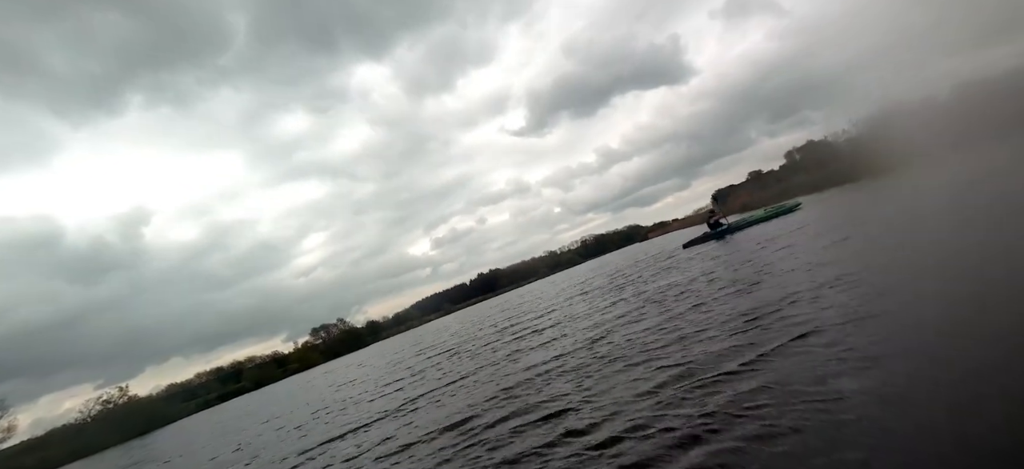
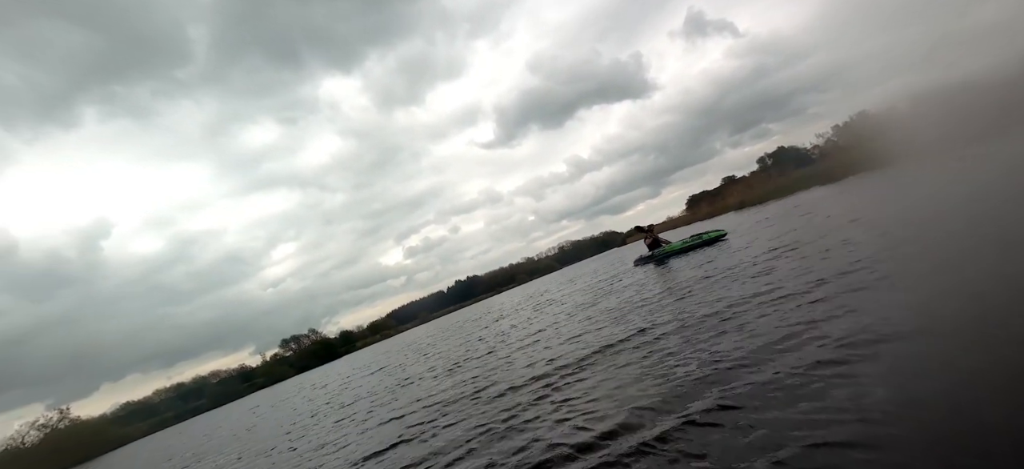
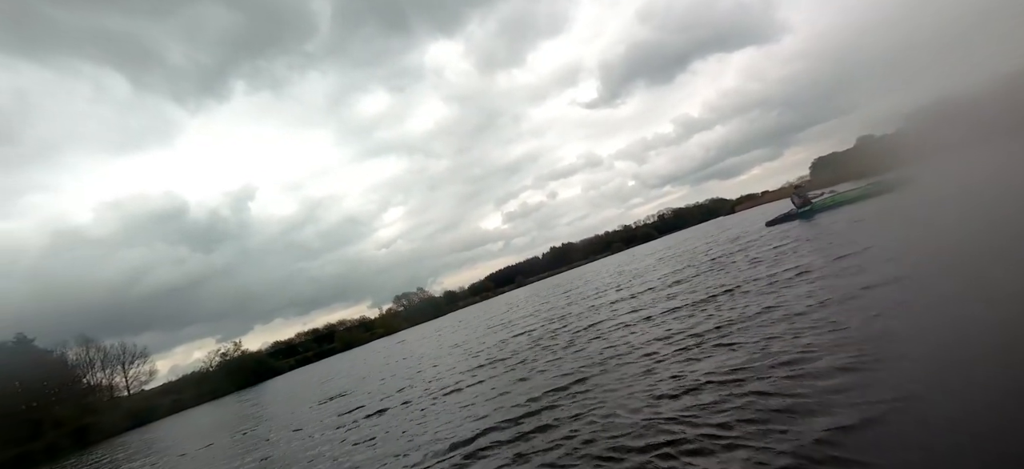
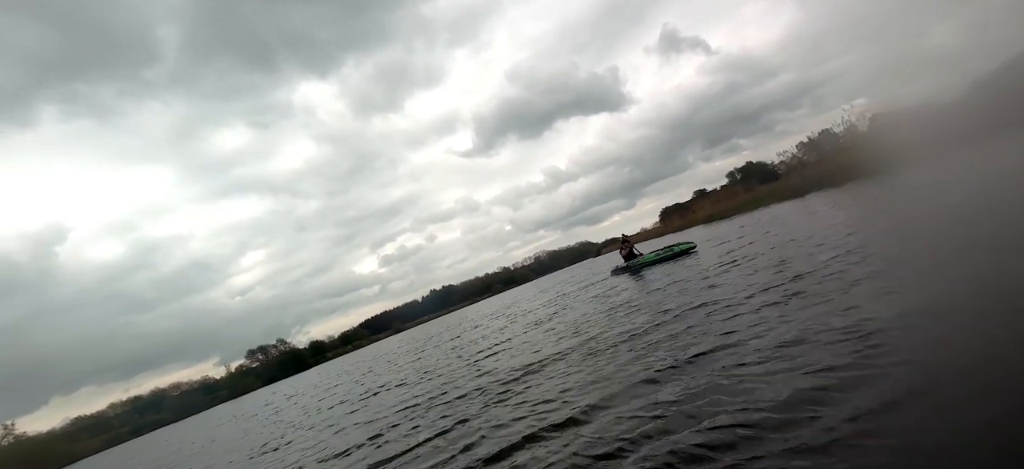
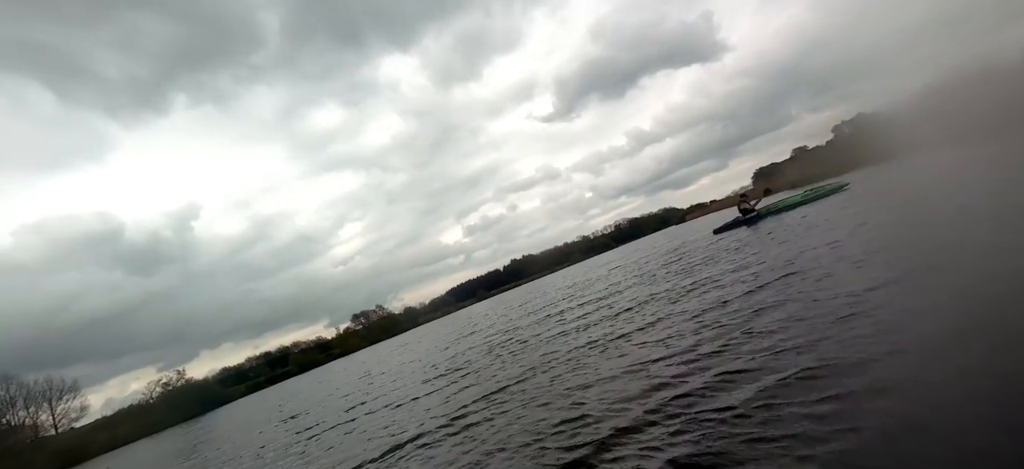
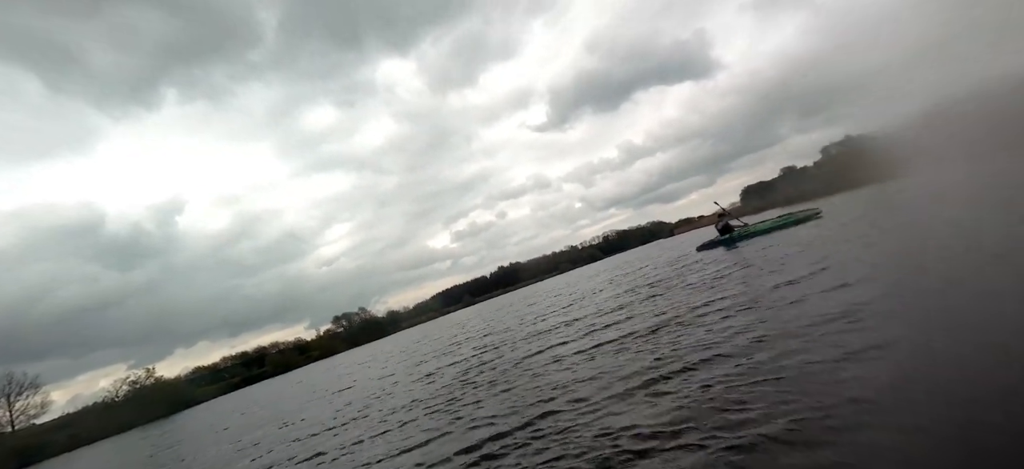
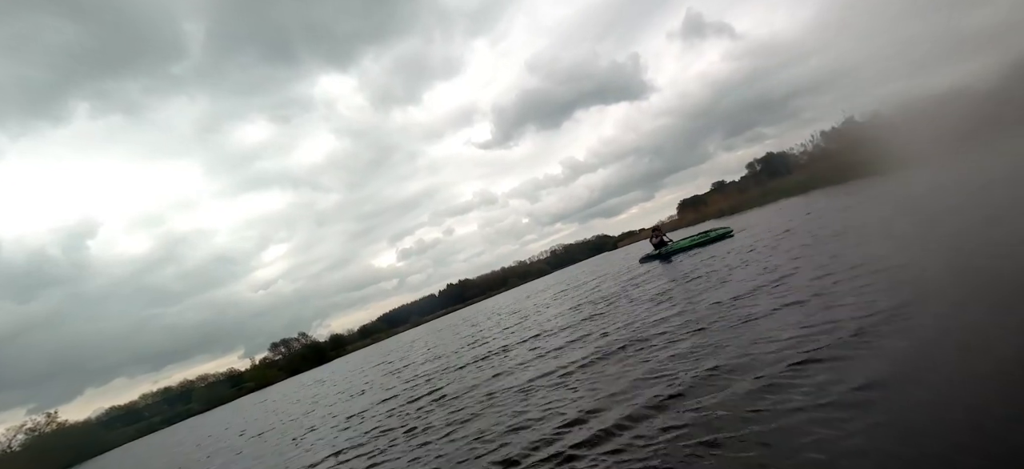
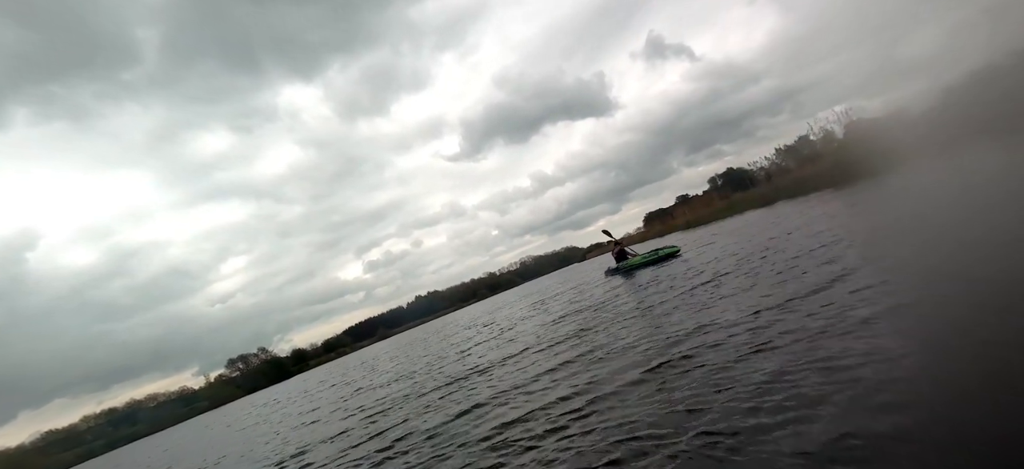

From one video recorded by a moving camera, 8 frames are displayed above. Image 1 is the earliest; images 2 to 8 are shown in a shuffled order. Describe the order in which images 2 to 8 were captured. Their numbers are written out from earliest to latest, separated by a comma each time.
5, 3, 6, 7, 8, 4, 2
